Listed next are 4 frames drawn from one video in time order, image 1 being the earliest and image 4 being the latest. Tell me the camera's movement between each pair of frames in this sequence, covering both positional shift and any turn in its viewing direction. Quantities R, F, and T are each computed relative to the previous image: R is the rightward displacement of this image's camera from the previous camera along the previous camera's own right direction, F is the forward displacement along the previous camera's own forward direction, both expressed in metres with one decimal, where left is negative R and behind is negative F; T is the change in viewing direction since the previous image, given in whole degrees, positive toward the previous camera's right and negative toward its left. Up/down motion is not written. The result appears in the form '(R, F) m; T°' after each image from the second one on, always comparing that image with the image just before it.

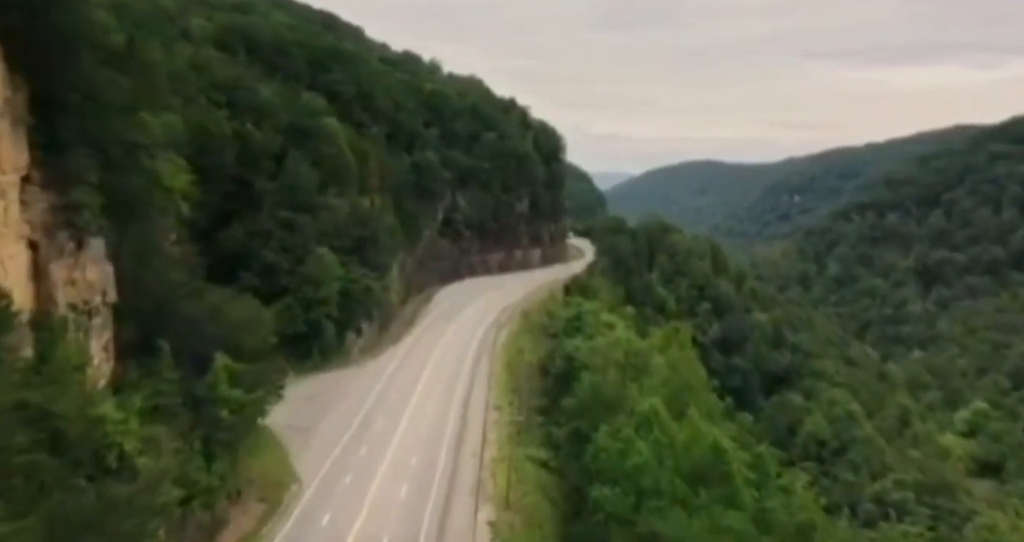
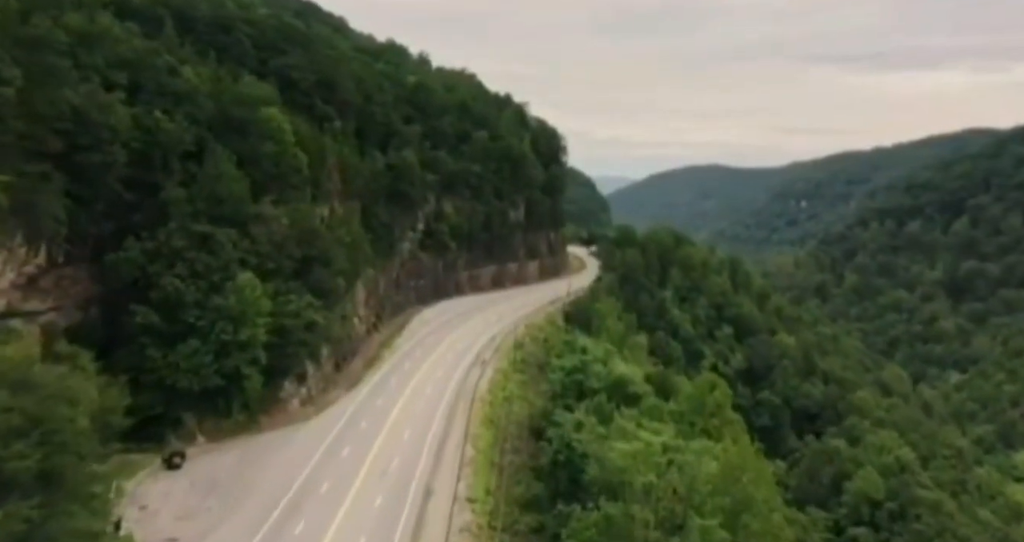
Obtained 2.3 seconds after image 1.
(+0.8, +11.7) m; 0°
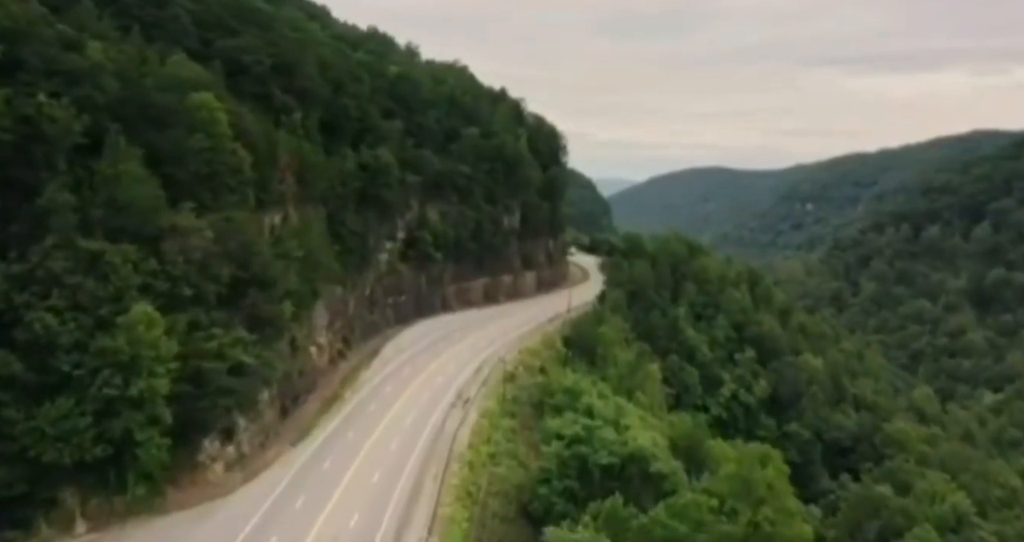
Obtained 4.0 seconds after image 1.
(+0.6, +9.1) m; 0°
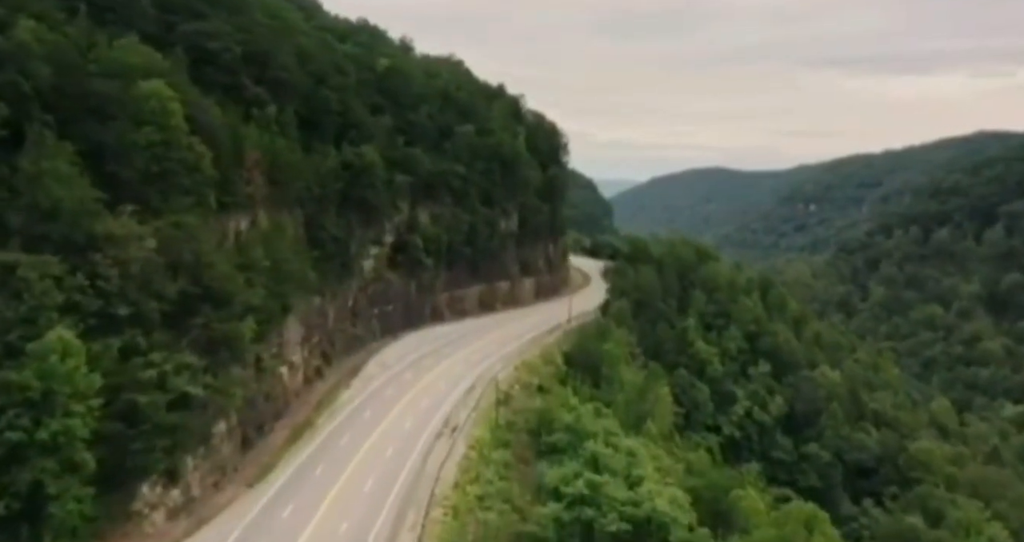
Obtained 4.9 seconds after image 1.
(+0.3, +4.8) m; 0°
